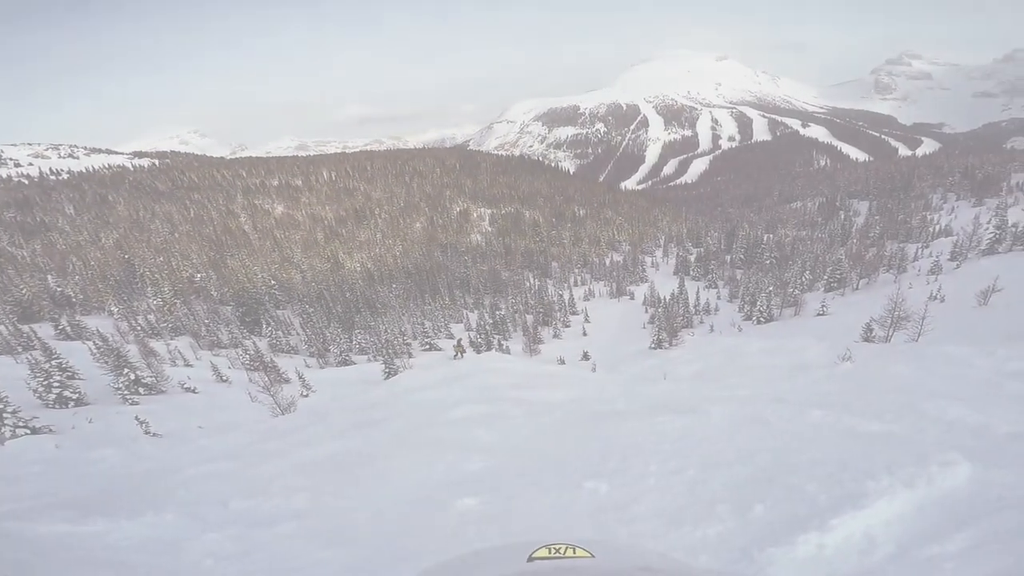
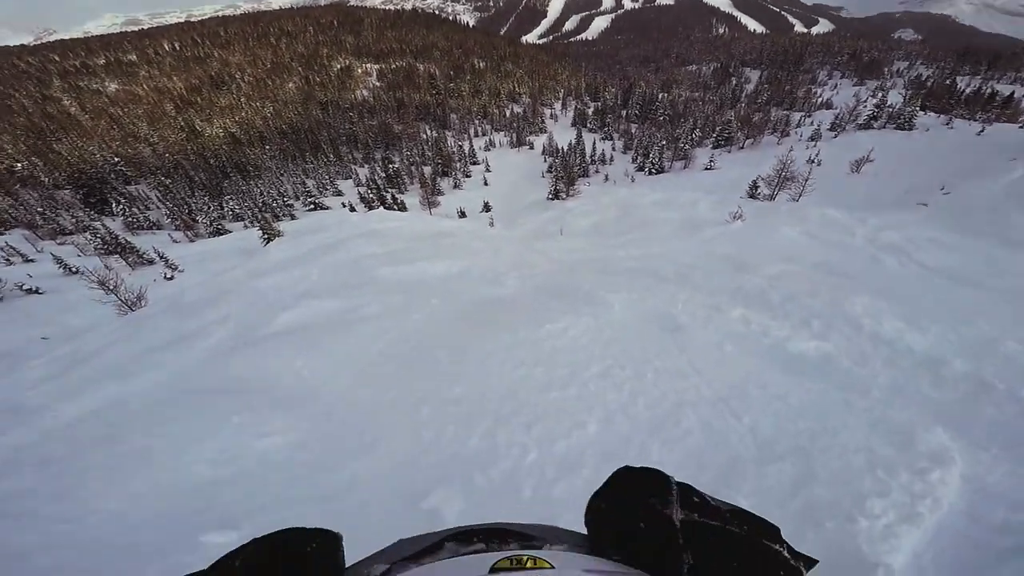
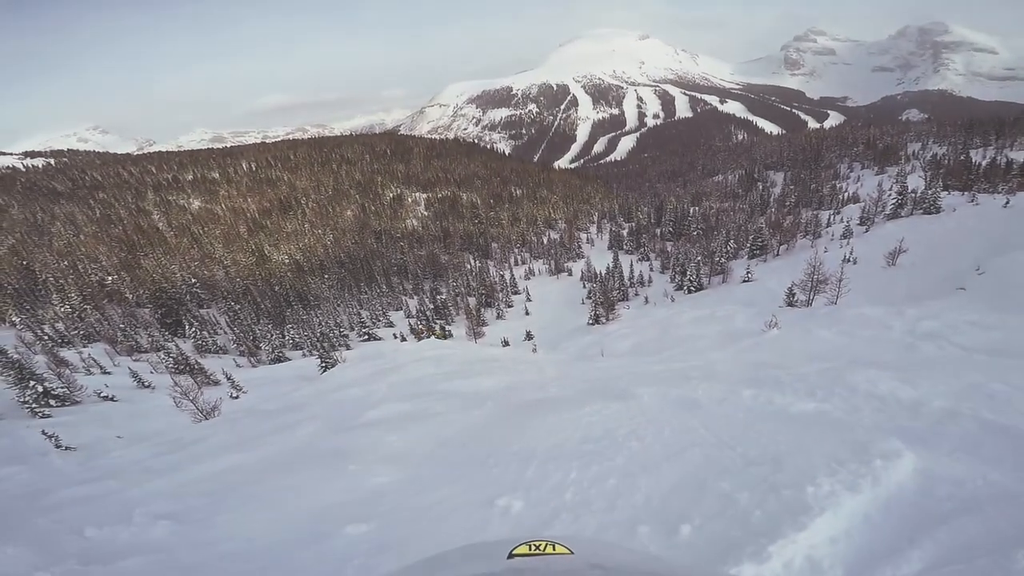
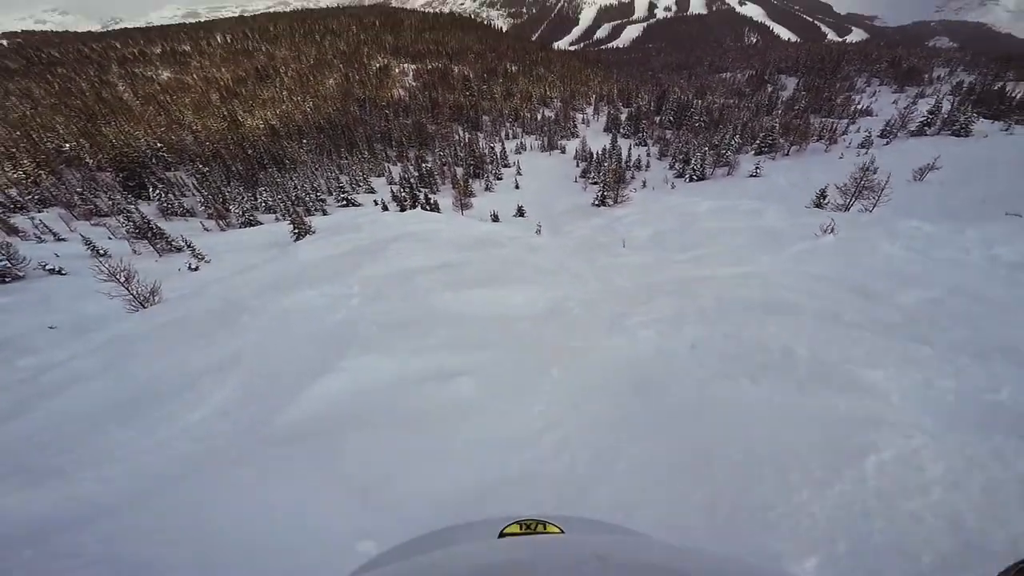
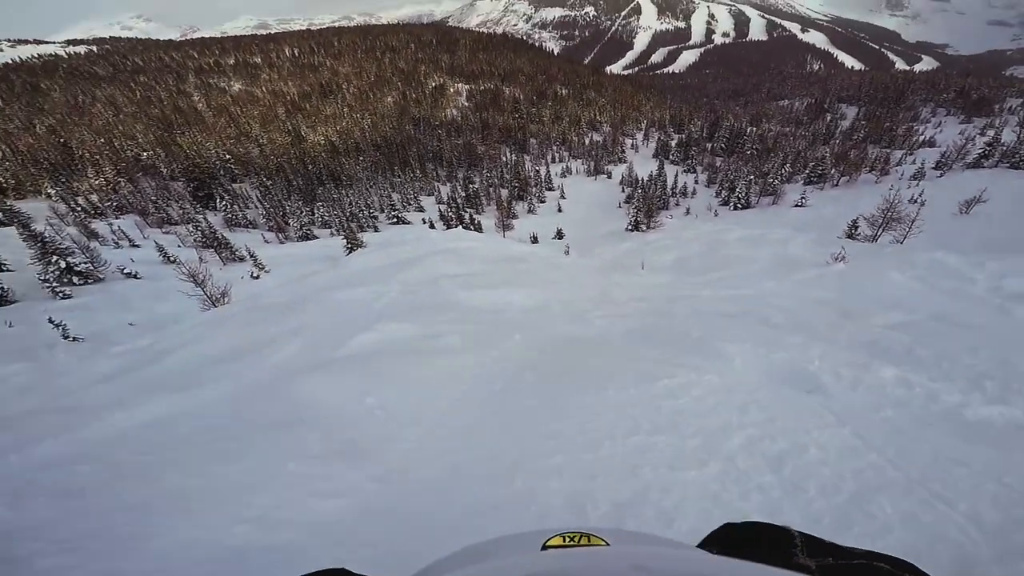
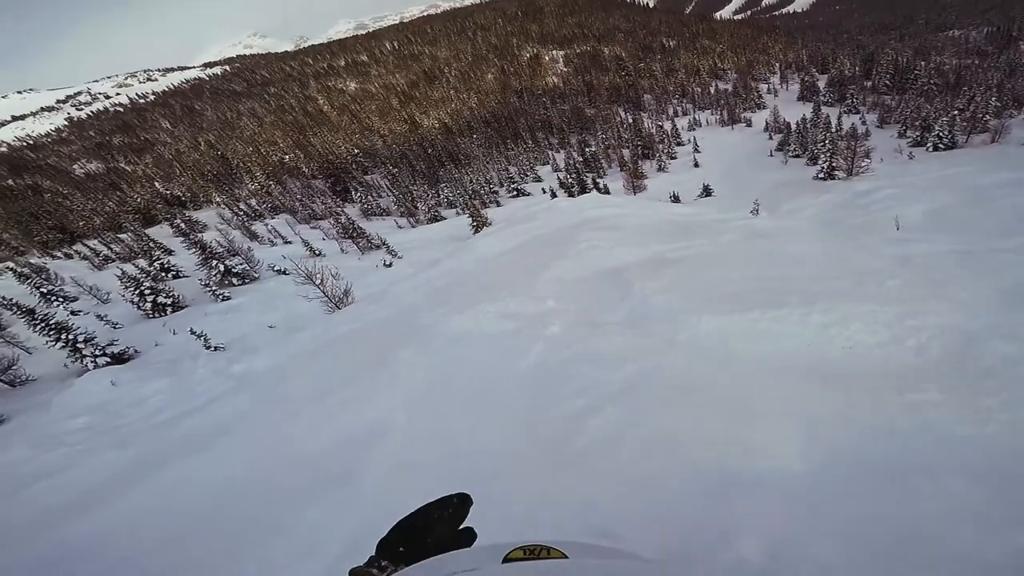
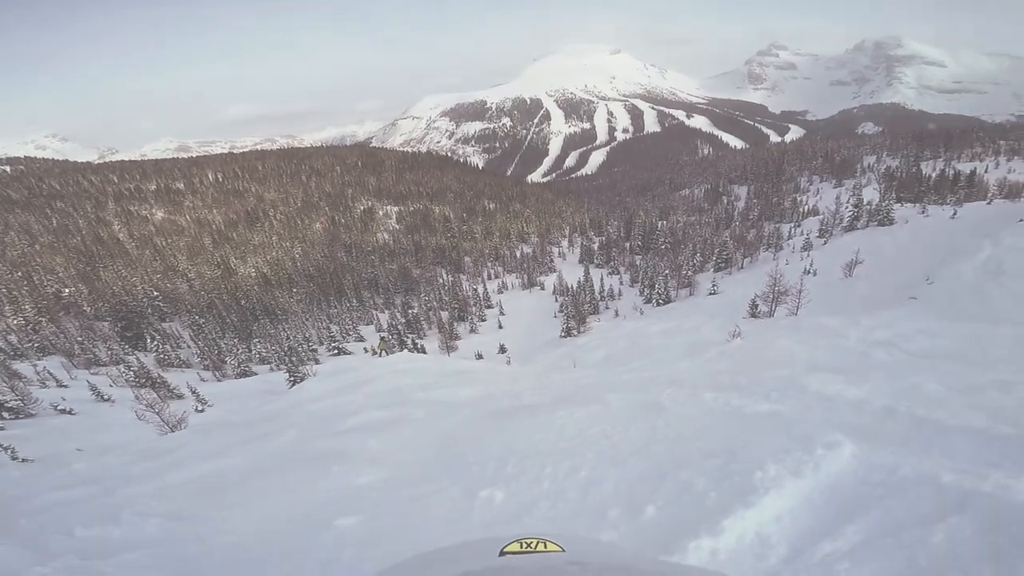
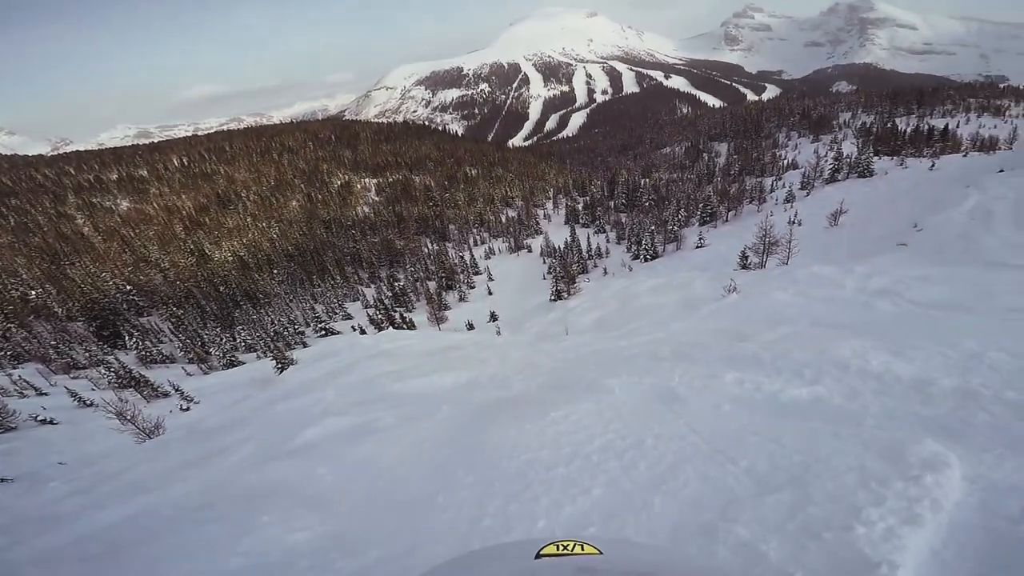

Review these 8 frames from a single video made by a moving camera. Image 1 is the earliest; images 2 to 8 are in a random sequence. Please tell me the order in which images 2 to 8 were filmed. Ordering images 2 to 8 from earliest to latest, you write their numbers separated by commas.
7, 3, 8, 2, 5, 4, 6
